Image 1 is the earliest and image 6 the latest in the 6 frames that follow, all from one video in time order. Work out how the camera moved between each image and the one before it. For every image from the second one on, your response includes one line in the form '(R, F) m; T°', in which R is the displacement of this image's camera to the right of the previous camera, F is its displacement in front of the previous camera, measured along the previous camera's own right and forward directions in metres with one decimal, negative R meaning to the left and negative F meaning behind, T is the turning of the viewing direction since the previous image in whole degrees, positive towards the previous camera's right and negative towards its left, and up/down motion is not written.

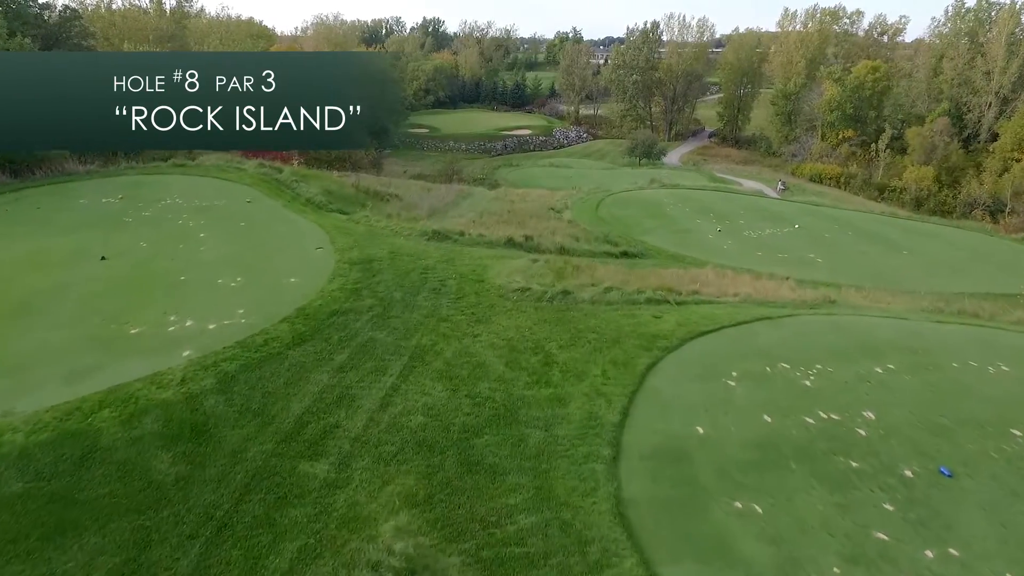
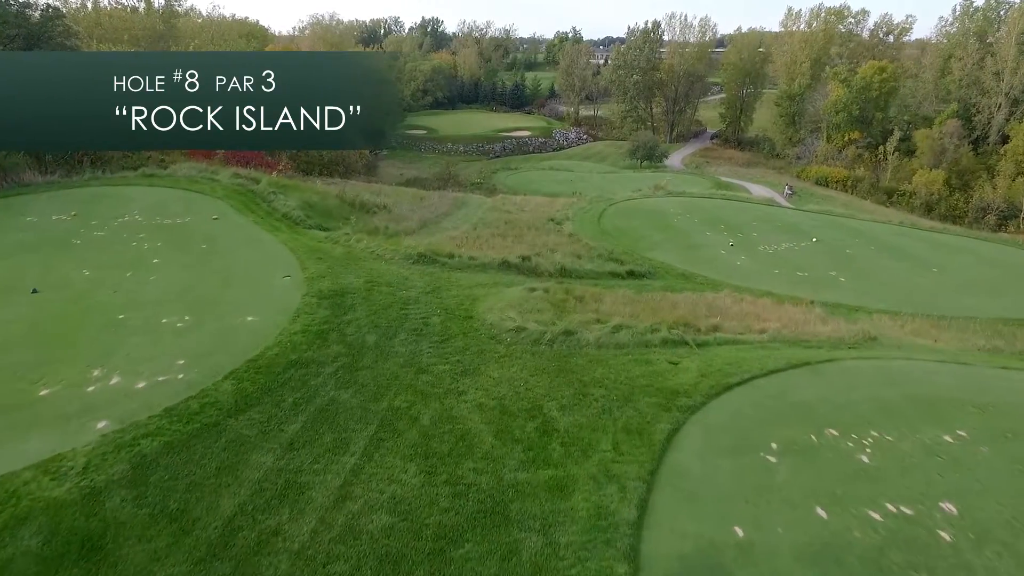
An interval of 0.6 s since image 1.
(+0.1, +1.3) m; 0°
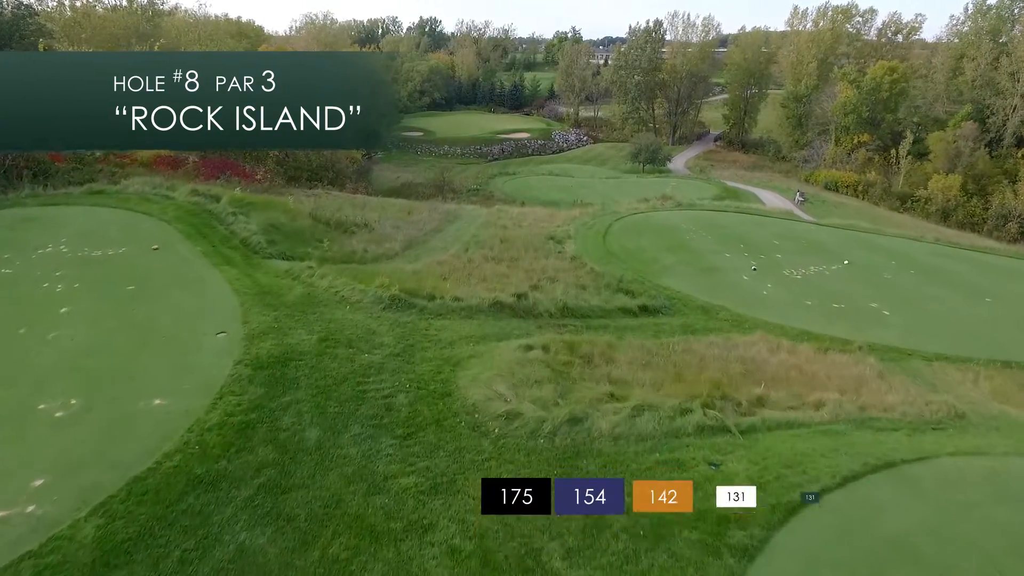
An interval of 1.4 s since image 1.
(+0.1, +2.0) m; 0°
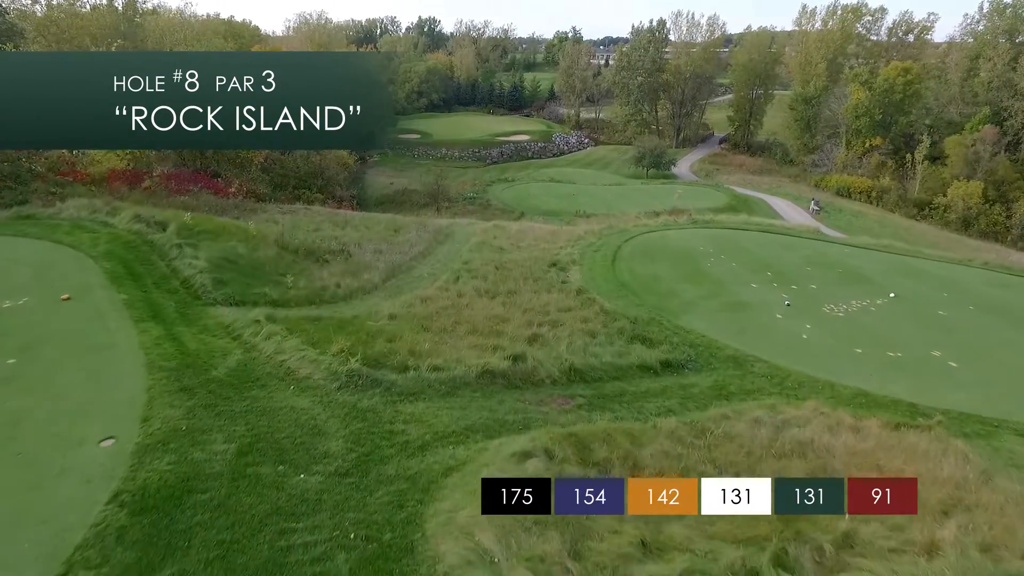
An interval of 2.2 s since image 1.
(+0.1, +2.1) m; 0°
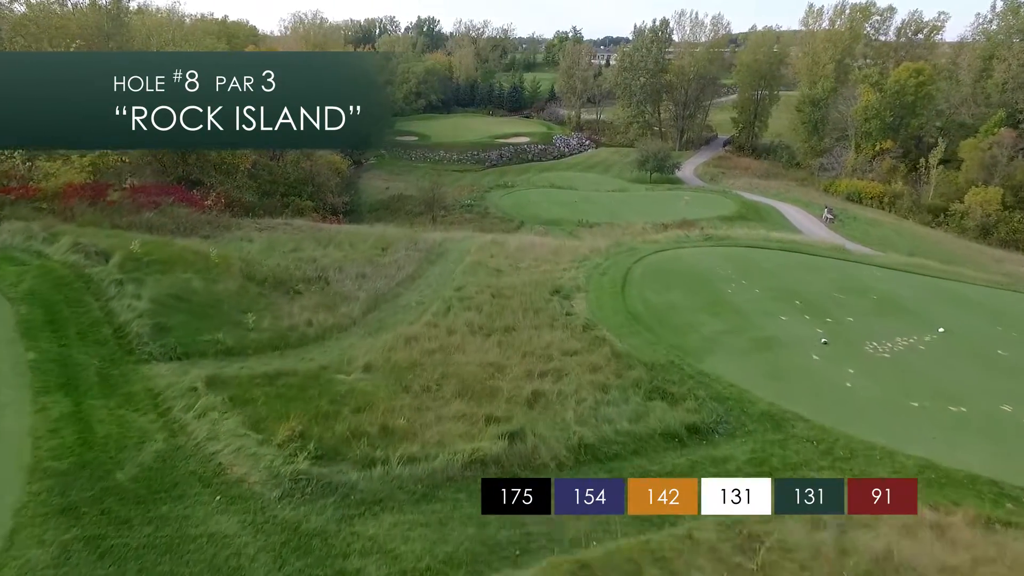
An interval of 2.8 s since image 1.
(+0.1, +1.7) m; 0°
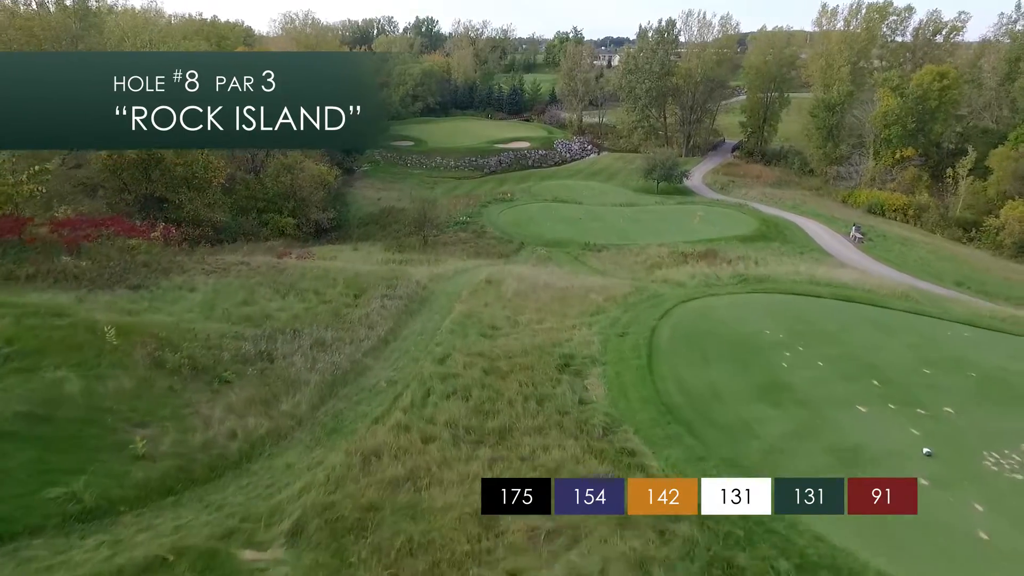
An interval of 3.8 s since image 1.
(+0.1, +3.0) m; 0°
